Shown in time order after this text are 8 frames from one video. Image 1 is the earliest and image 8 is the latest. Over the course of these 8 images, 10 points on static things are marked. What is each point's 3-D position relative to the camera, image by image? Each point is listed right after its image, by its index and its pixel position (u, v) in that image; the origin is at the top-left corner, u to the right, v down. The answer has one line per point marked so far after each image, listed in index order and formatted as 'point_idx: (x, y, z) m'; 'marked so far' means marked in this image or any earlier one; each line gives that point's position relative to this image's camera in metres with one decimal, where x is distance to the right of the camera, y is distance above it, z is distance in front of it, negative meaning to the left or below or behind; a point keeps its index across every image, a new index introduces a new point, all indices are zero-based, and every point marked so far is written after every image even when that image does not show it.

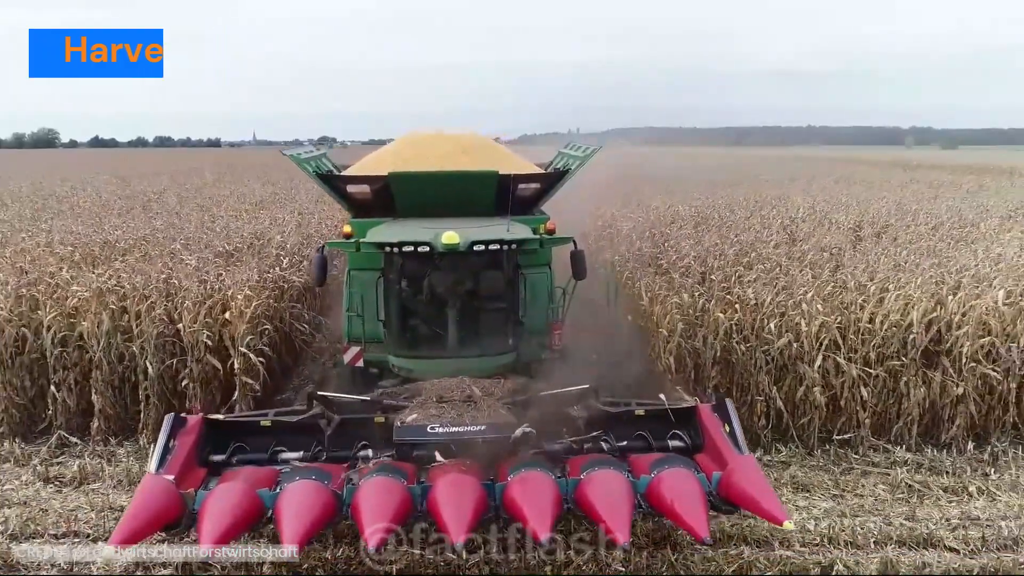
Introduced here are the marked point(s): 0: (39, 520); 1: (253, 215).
0: (-2.2, -1.1, +3.9) m
1: (-3.0, +0.9, +10.1) m
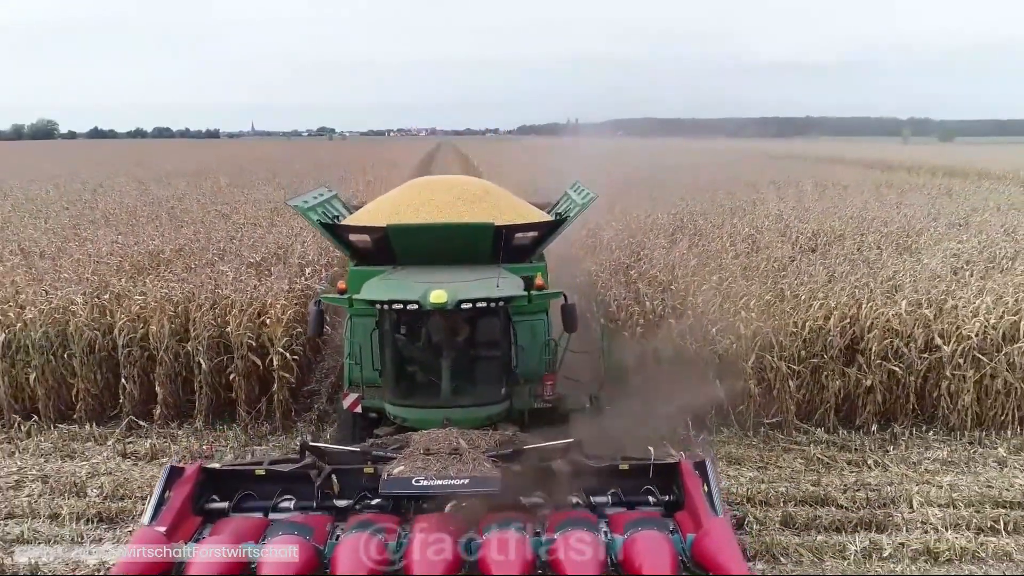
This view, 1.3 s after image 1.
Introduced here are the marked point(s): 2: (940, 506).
0: (-2.3, -1.2, +5.0) m
1: (-3.1, +0.9, +11.1) m
2: (+2.4, -1.2, +4.6) m
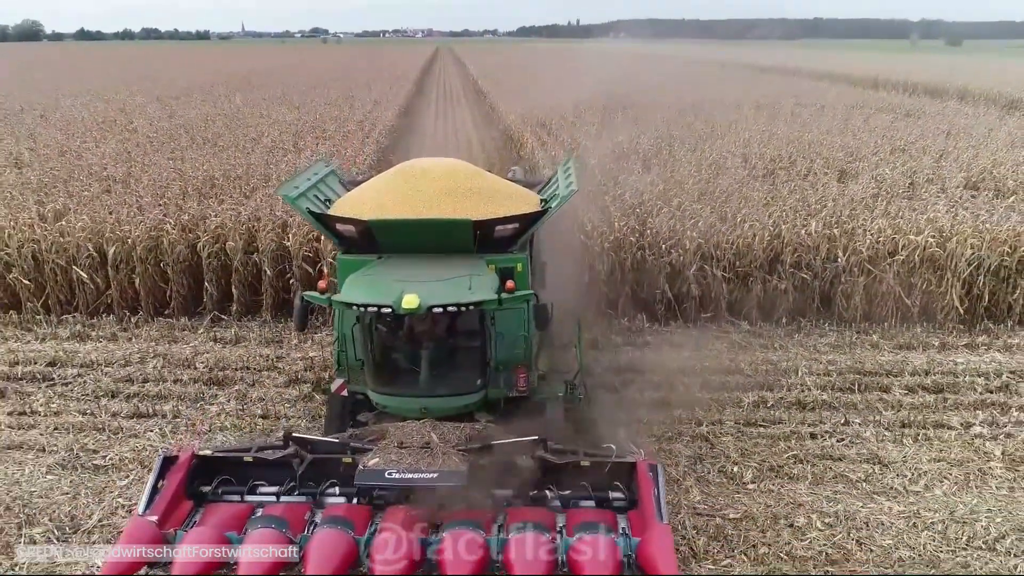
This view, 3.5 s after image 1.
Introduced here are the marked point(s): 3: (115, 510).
0: (-2.3, -0.6, +6.7) m
1: (-3.1, +2.1, +12.6) m
2: (+2.4, -0.7, +6.4) m
3: (-2.2, -1.2, +4.6) m
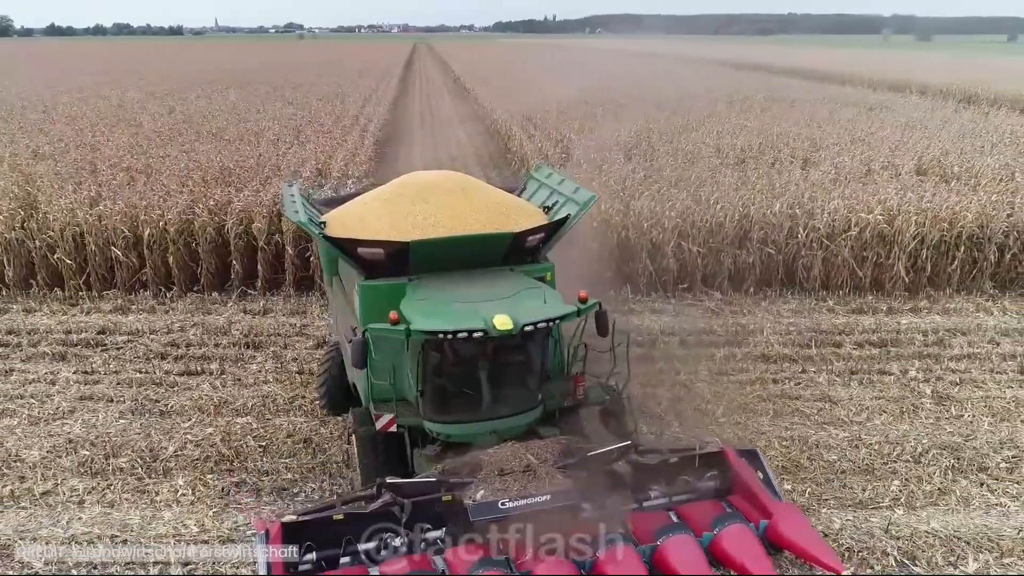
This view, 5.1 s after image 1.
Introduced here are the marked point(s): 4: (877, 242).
0: (-2.3, -0.4, +7.5) m
1: (-3.3, +2.4, +13.4) m
2: (+2.4, -0.4, +7.3) m
3: (-2.2, -1.0, +5.5) m
4: (+3.7, +0.5, +8.4) m
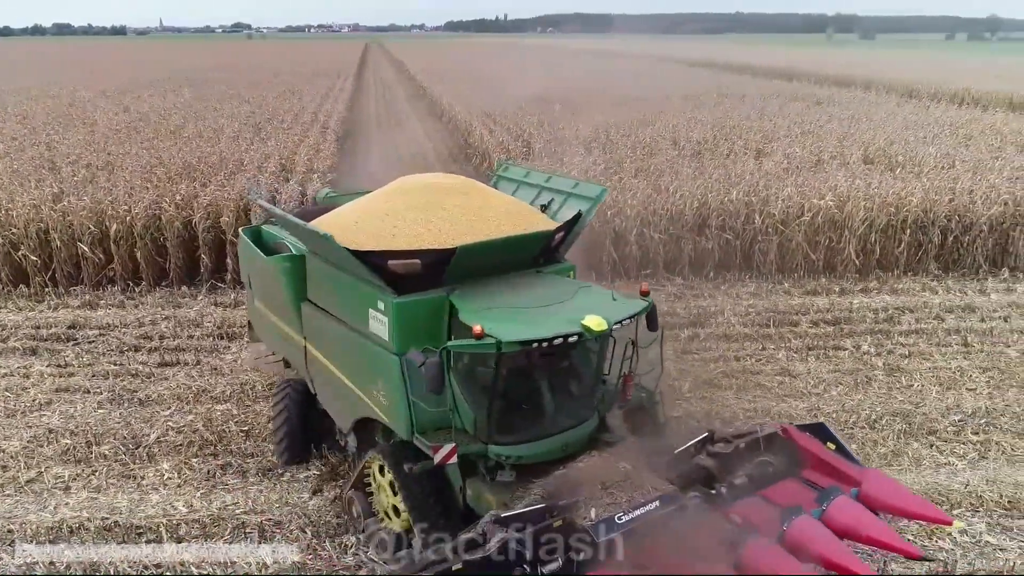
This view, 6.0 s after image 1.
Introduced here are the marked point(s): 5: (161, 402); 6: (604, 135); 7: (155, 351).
0: (-2.6, -0.3, +7.6) m
1: (-3.9, +2.4, +13.4) m
2: (+2.1, -0.2, +7.6) m
3: (-2.3, -1.0, +5.5) m
4: (+3.3, +0.6, +8.7) m
5: (-2.5, -0.8, +6.0) m
6: (+1.5, +2.5, +13.4) m
7: (-3.0, -0.5, +6.9) m
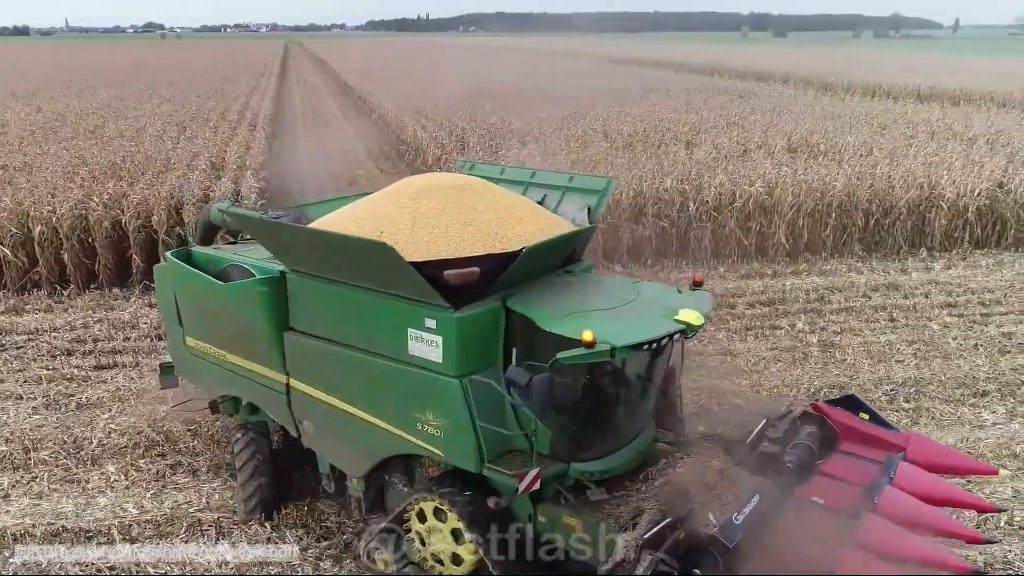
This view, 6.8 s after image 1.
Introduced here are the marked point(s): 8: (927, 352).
0: (-3.1, -0.3, +7.4) m
1: (-5.0, +2.4, +13.0) m
2: (+1.6, -0.1, +7.8) m
3: (-2.6, -0.9, +5.4) m
4: (+2.7, +0.8, +9.0) m
5: (-2.9, -0.8, +5.8) m
6: (+0.4, +2.6, +13.5) m
7: (-3.4, -0.5, +6.7) m
8: (+3.3, -0.5, +6.6) m
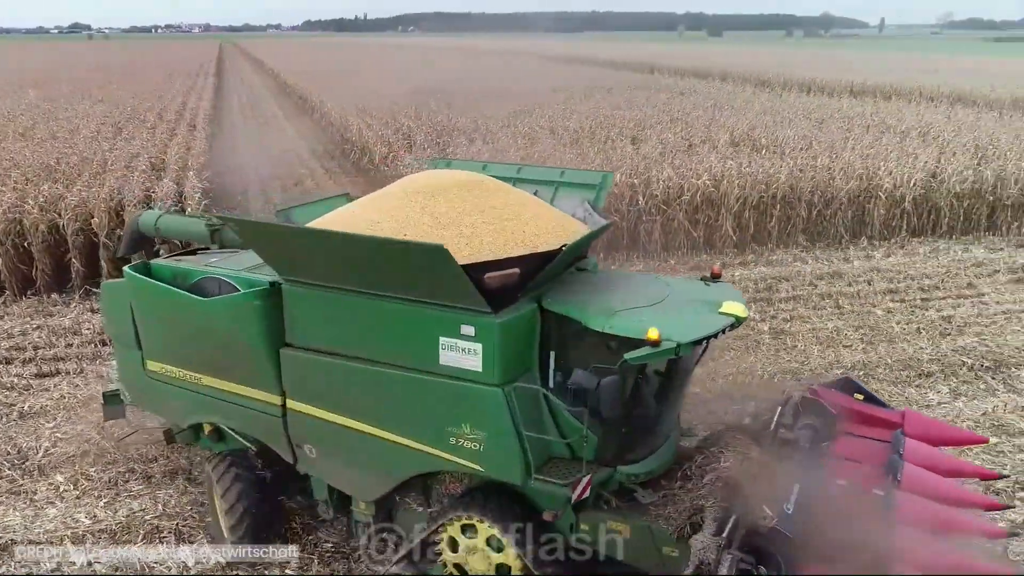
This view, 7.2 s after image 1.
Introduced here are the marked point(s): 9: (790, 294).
0: (-3.5, -0.3, +7.2) m
1: (-5.8, +2.3, +12.7) m
2: (+1.2, 0.0, +7.9) m
3: (-2.8, -1.0, +5.2) m
4: (+2.2, +0.9, +9.2) m
5: (-3.2, -0.9, +5.6) m
6: (-0.5, +2.6, +13.5) m
7: (-3.8, -0.6, +6.4) m
8: (+3.0, -0.4, +6.8) m
9: (+2.6, -0.1, +7.7) m
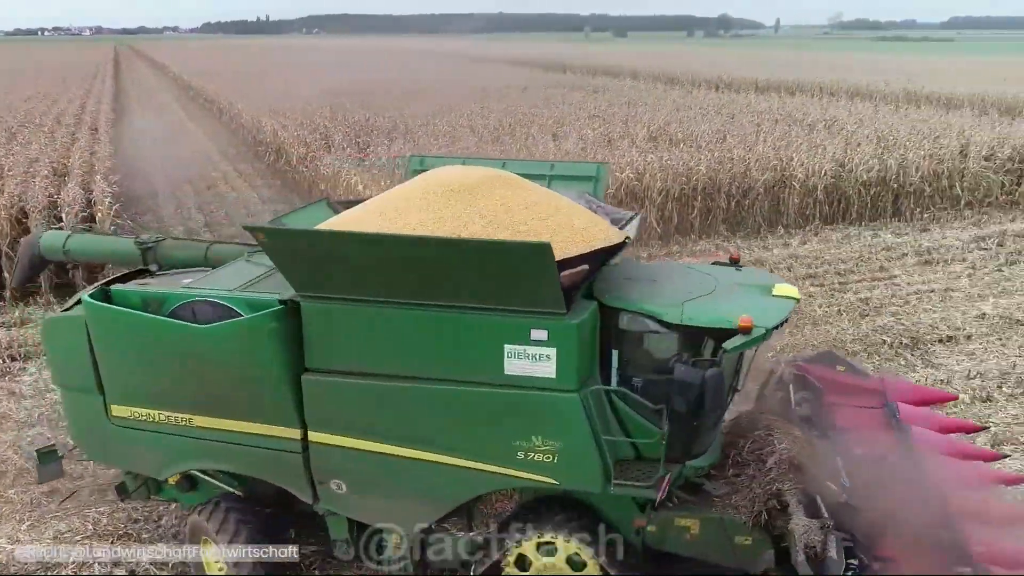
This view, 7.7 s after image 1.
0: (-4.0, -0.4, +6.7) m
1: (-7.0, +2.1, +12.0) m
2: (+0.5, 0.0, +8.0) m
3: (-3.2, -1.0, +4.8) m
4: (+1.3, +1.0, +9.3) m
5: (-3.5, -0.9, +5.2) m
6: (-1.7, +2.6, +13.3) m
7: (-4.2, -0.7, +6.0) m
8: (+2.4, -0.3, +7.0) m
9: (+2.0, 0.0, +7.9) m
